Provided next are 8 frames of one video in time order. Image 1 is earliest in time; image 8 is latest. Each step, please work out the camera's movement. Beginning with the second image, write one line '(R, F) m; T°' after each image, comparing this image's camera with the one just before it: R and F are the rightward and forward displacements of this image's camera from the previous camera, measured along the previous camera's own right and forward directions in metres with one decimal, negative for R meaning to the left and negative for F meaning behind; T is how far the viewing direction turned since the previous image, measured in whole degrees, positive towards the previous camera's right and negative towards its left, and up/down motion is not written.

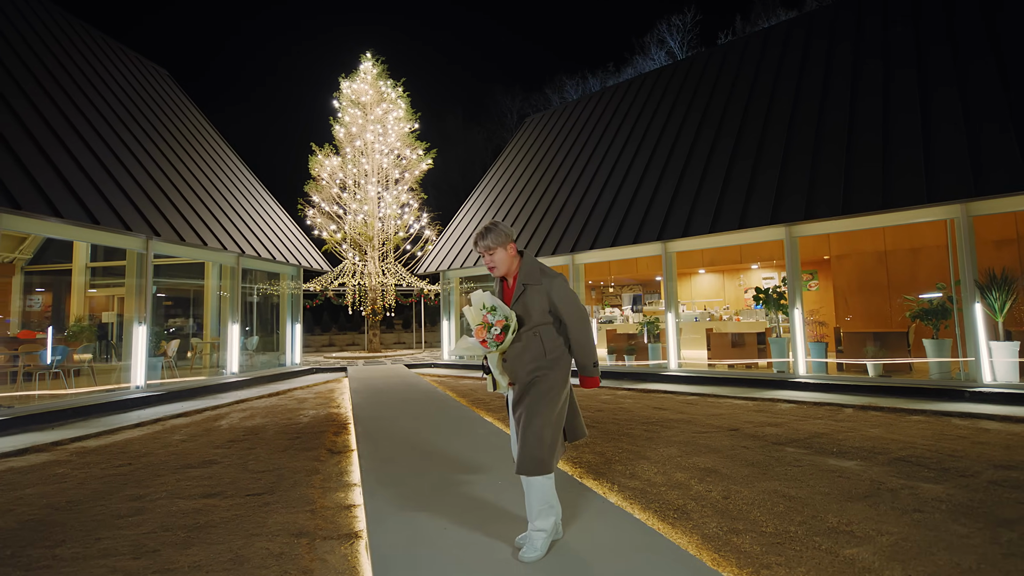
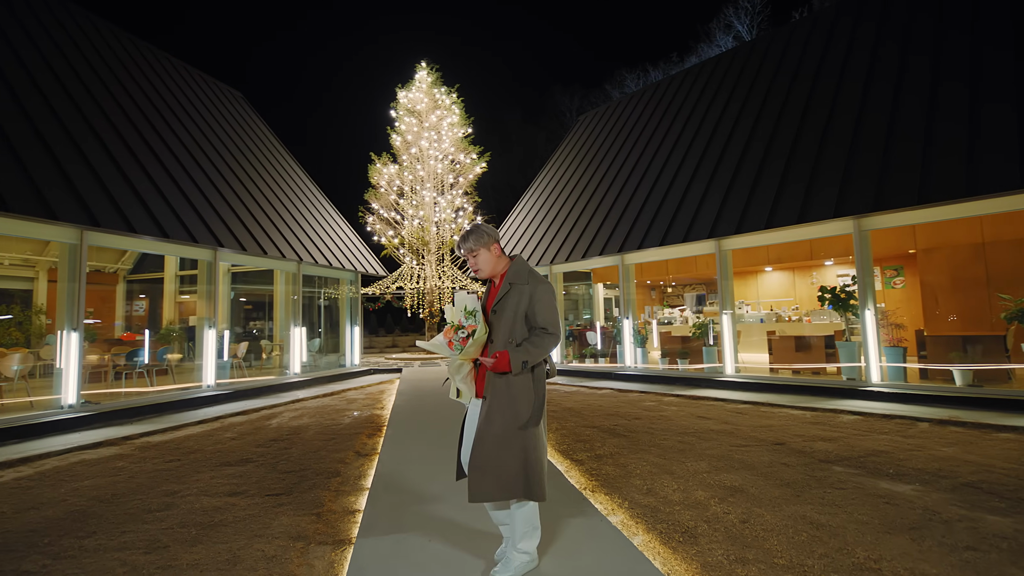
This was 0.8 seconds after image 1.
(+0.5, +0.1) m; -8°
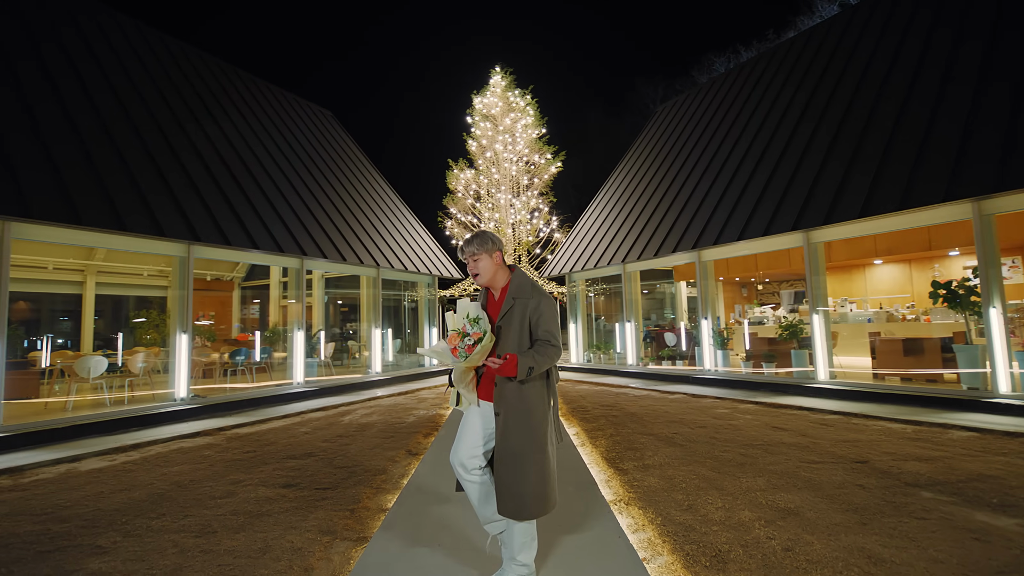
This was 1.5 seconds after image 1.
(+0.5, +0.1) m; -10°
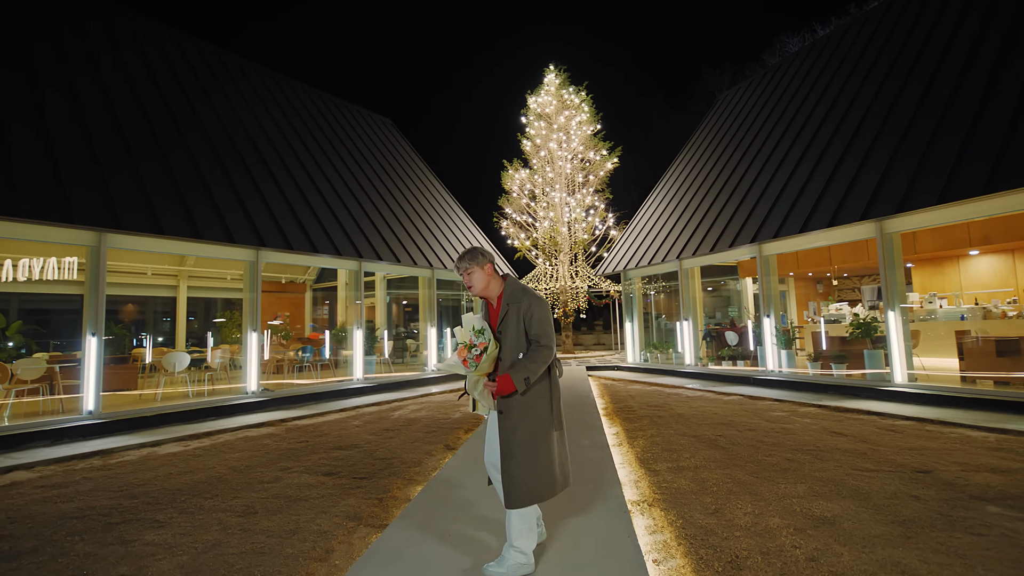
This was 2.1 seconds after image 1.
(+0.3, 0.0) m; -8°
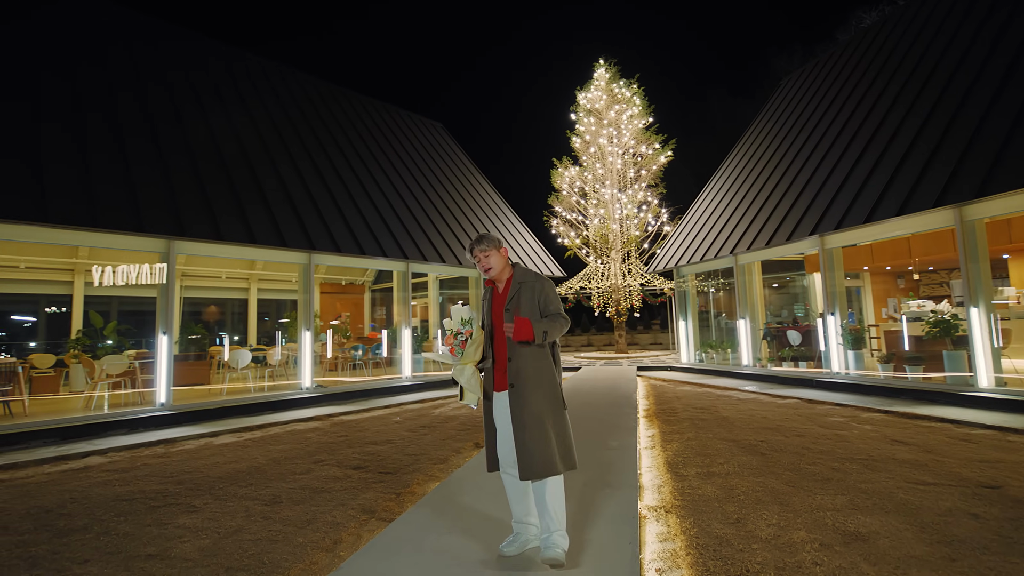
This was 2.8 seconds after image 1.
(+0.4, +0.1) m; -7°
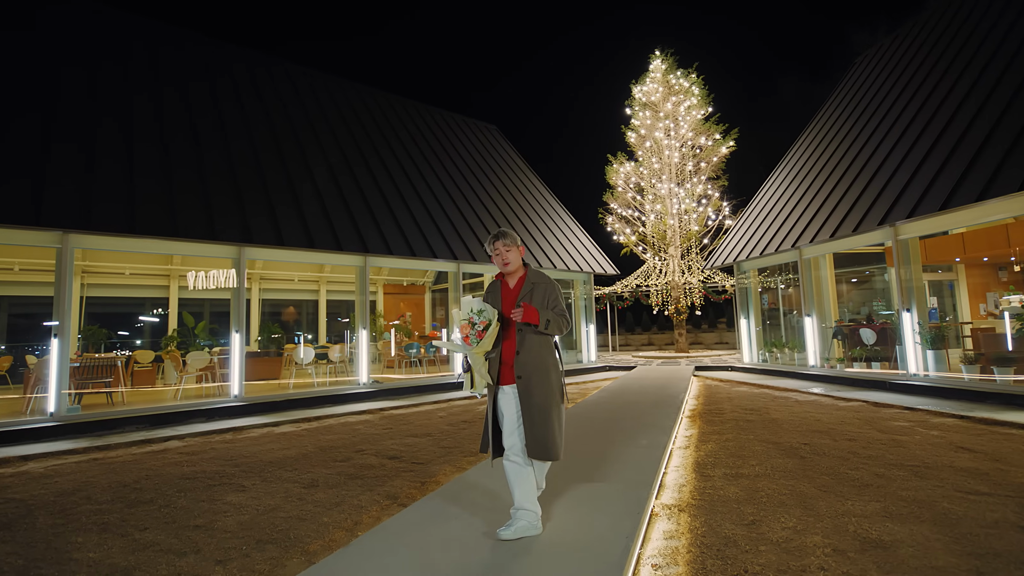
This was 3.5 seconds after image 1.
(+0.4, -0.1) m; -8°
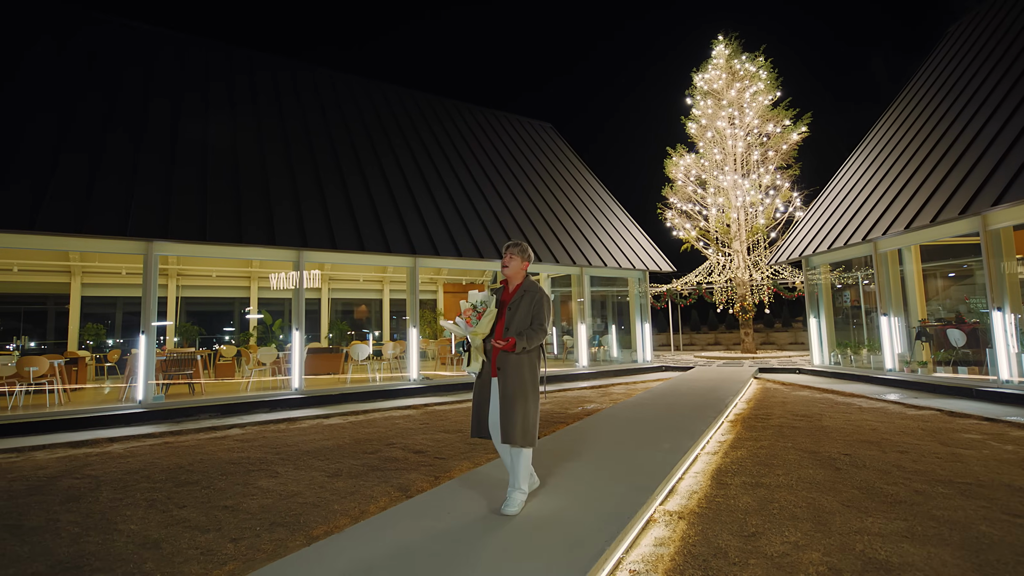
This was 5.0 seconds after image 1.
(+0.5, 0.0) m; -8°
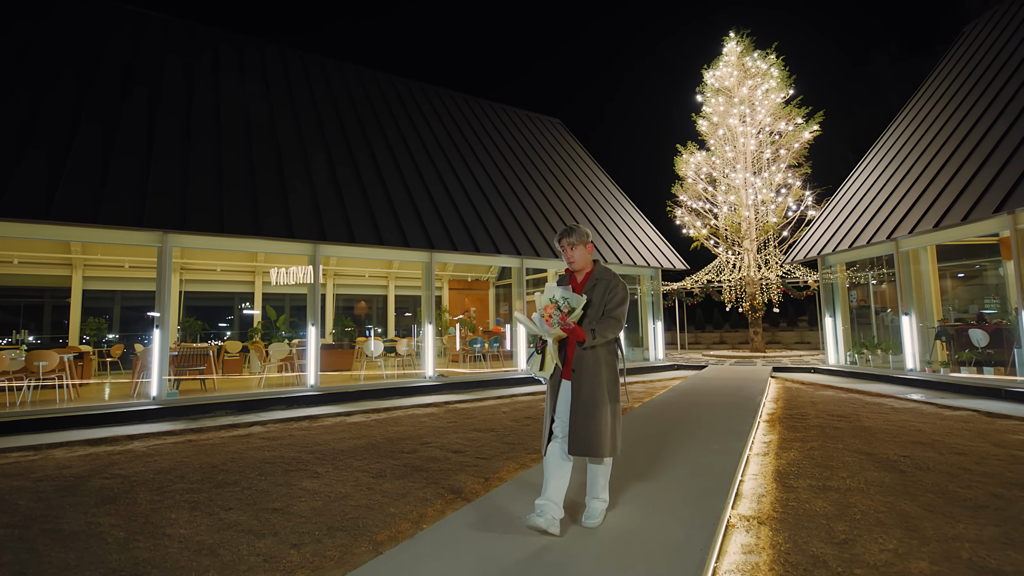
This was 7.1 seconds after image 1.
(-0.5, +0.2) m; +1°
